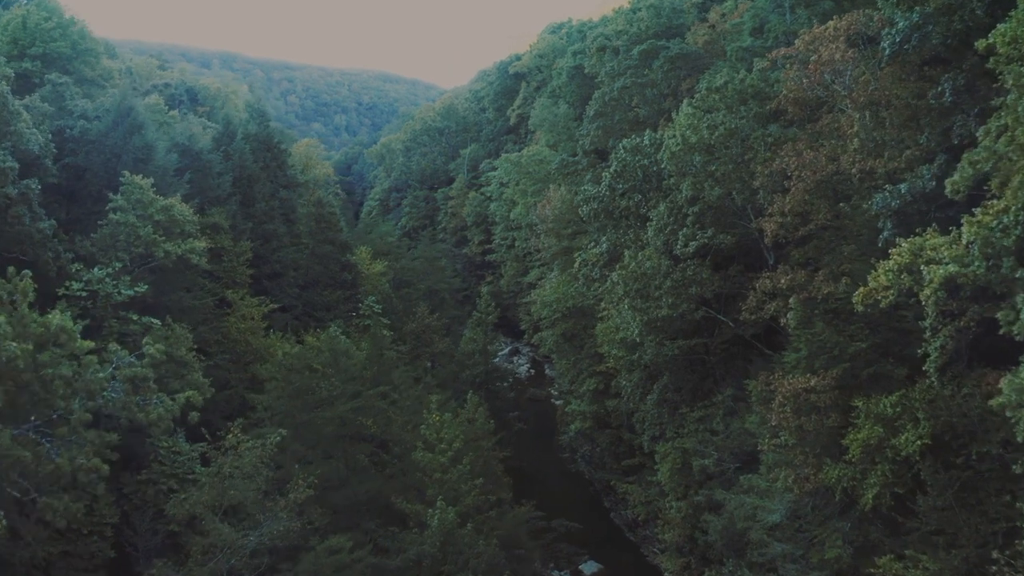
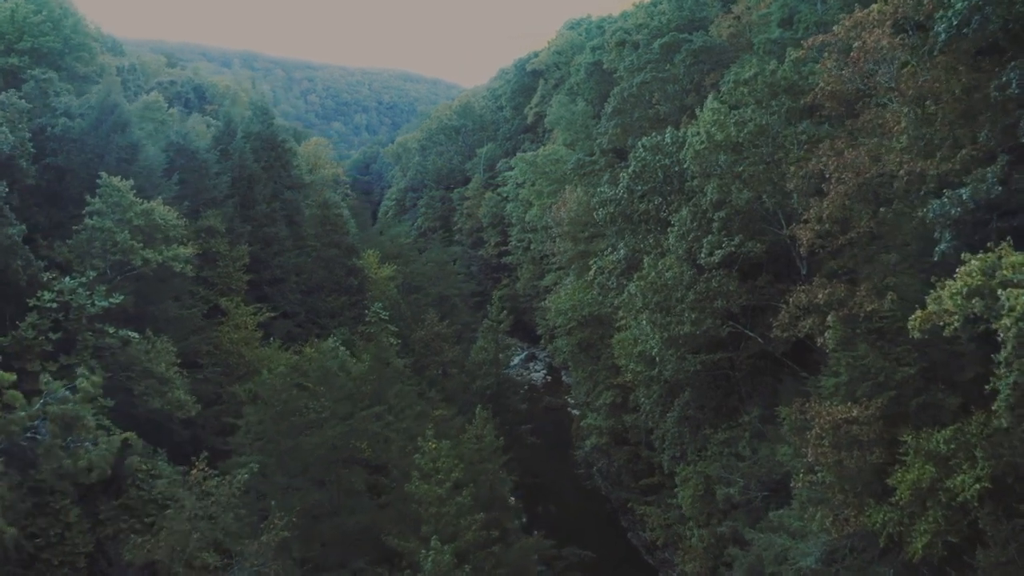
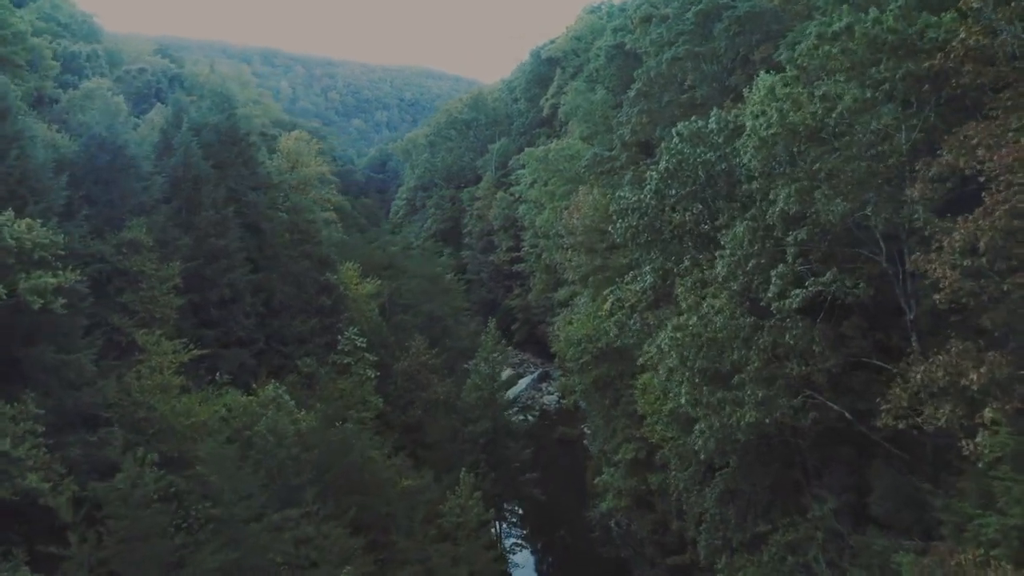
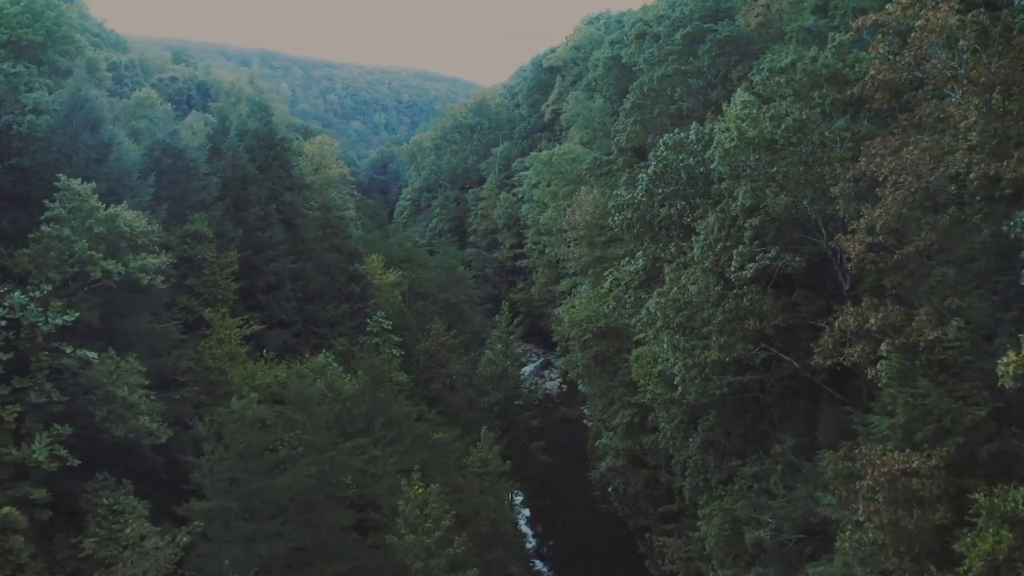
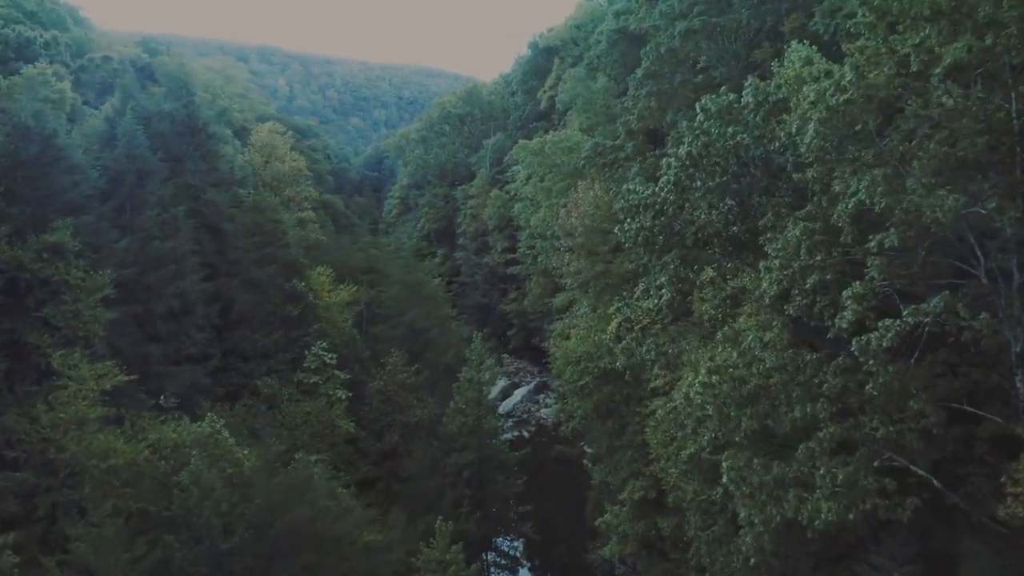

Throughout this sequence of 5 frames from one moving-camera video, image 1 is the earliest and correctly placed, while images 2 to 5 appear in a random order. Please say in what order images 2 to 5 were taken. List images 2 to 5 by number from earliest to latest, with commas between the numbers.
2, 4, 3, 5
